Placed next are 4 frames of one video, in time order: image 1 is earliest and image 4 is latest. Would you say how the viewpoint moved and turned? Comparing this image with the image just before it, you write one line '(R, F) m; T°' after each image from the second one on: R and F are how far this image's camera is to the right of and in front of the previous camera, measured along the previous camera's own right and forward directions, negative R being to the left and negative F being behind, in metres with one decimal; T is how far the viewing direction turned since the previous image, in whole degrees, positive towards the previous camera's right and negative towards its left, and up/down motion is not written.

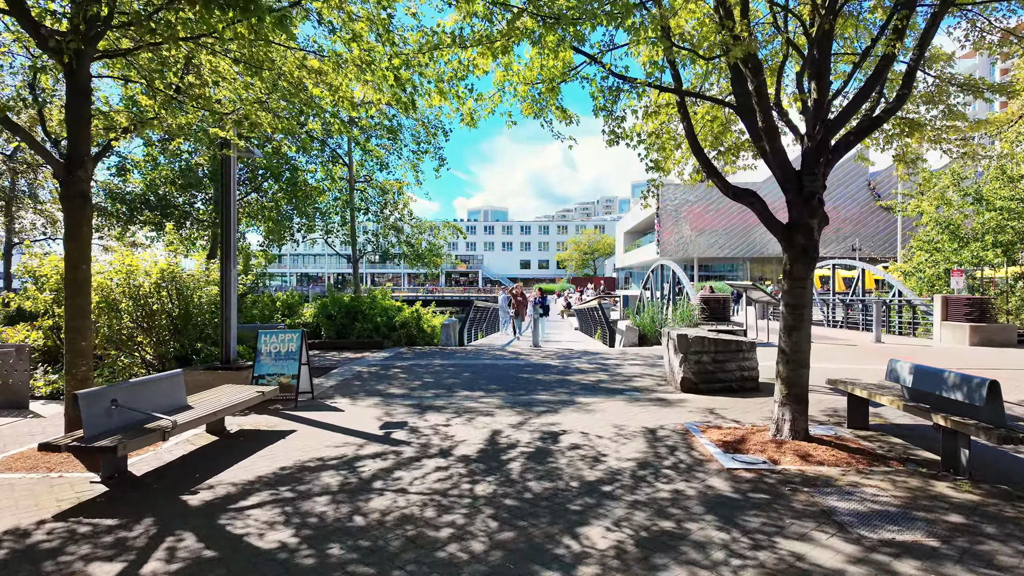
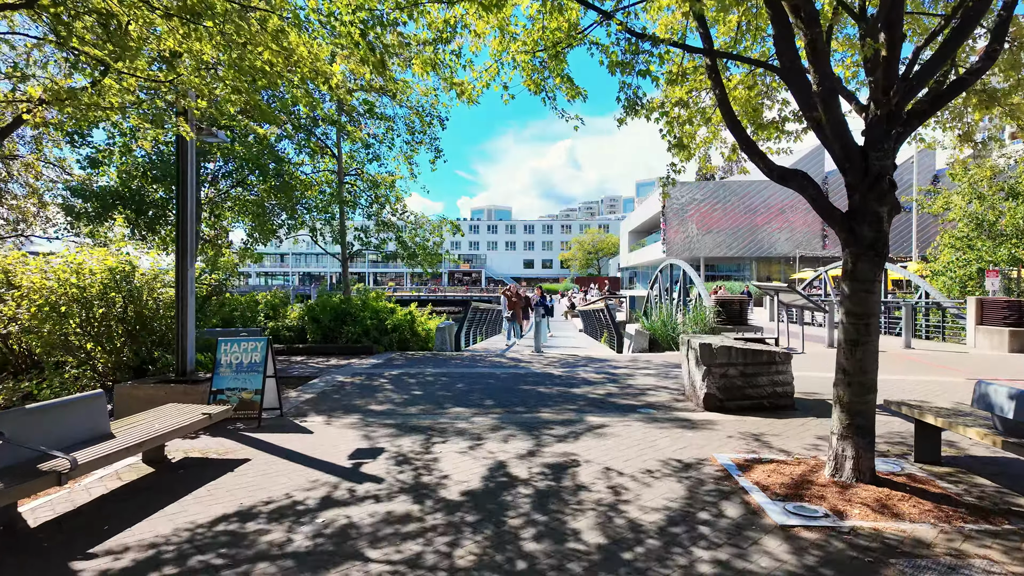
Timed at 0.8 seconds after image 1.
(+0.1, +1.0) m; 0°
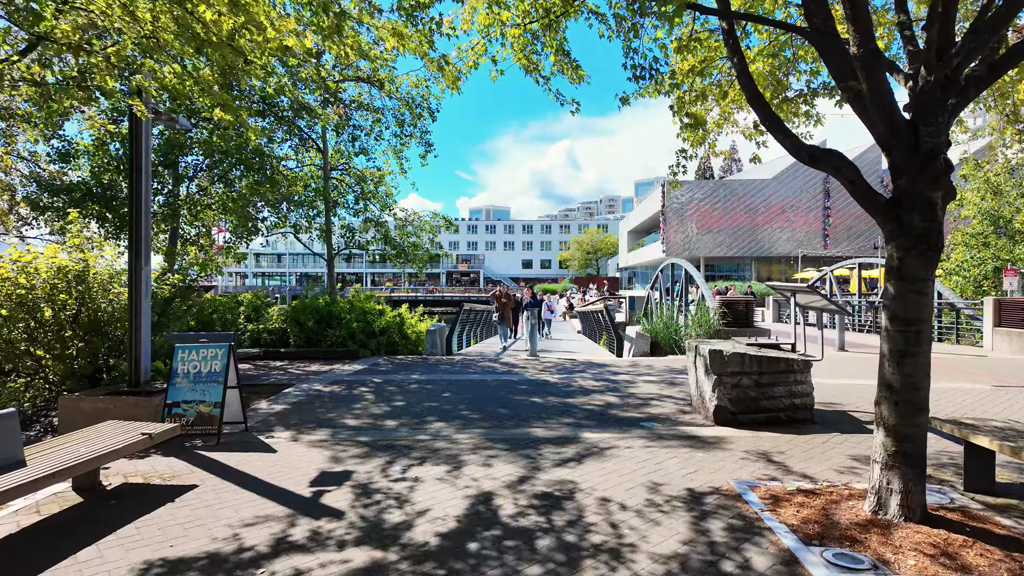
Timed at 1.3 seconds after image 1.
(+0.1, +0.7) m; 0°
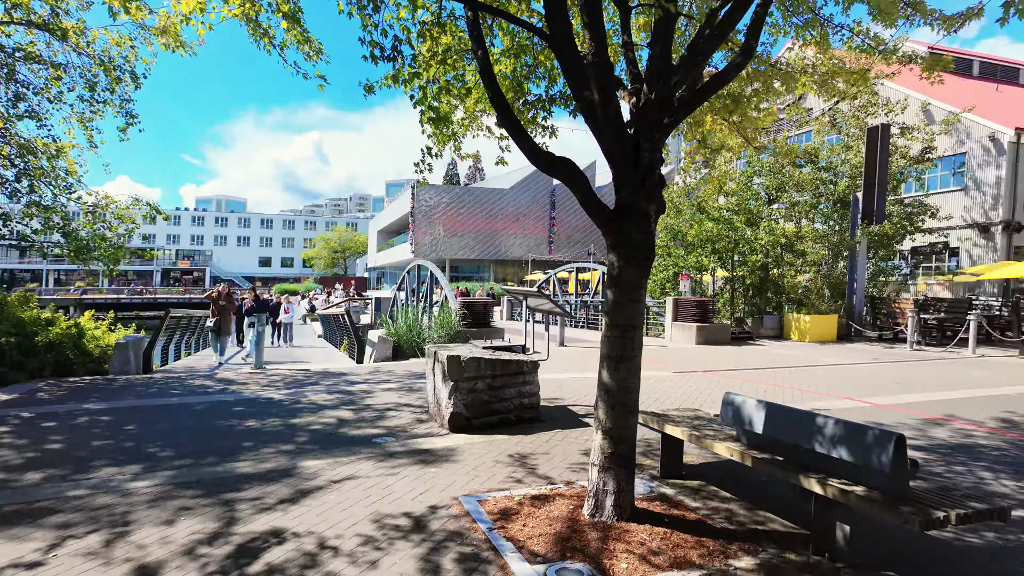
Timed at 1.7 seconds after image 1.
(+0.3, +0.5) m; +24°
